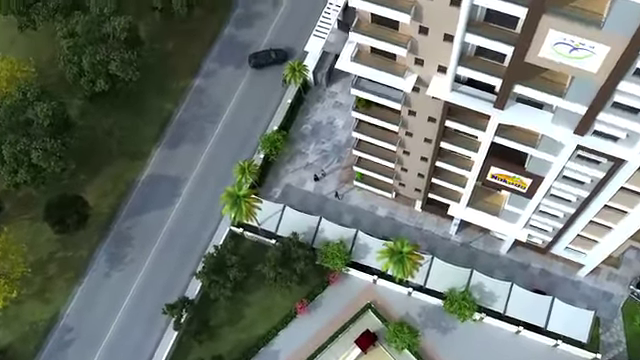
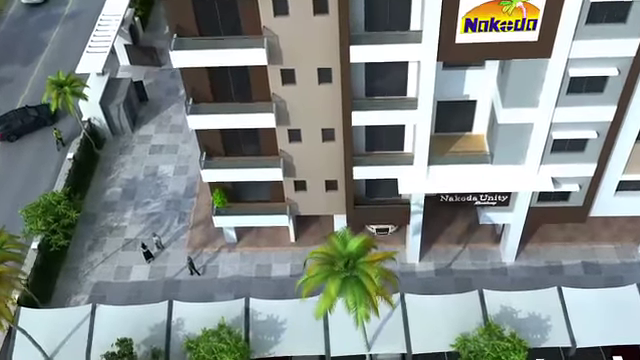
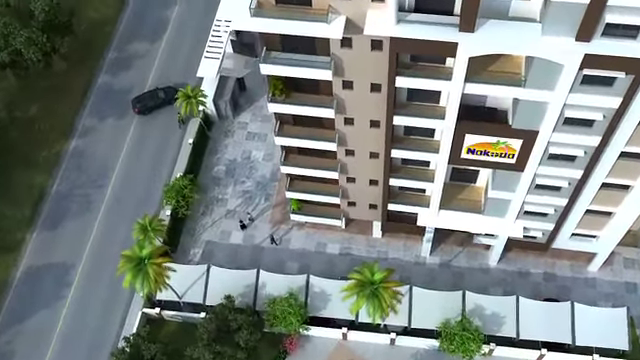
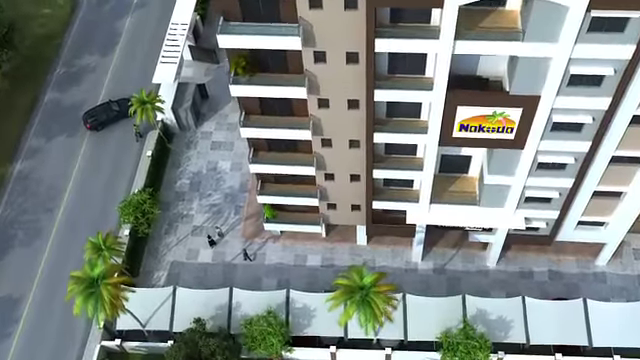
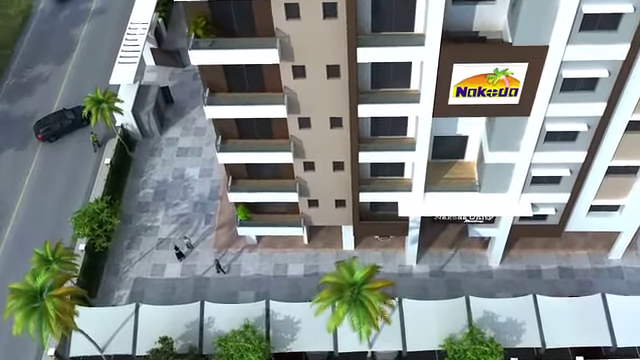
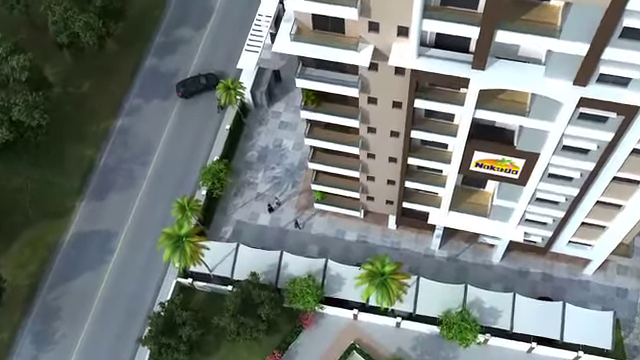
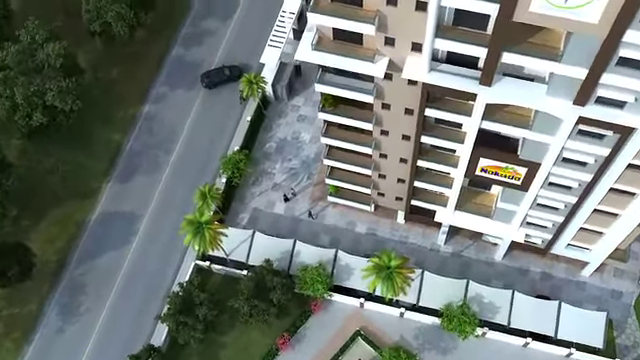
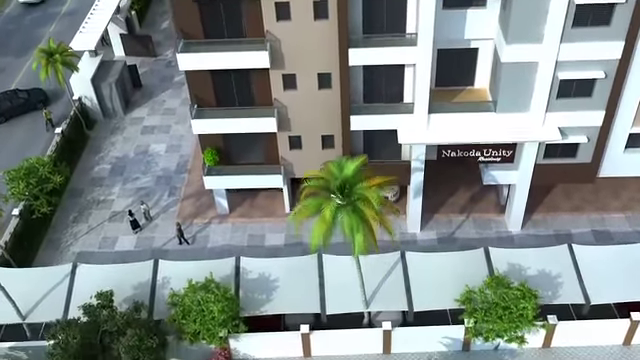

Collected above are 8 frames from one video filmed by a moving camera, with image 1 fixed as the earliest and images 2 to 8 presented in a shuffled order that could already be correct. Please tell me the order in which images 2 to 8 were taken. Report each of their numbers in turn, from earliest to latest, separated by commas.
7, 6, 3, 4, 5, 2, 8
